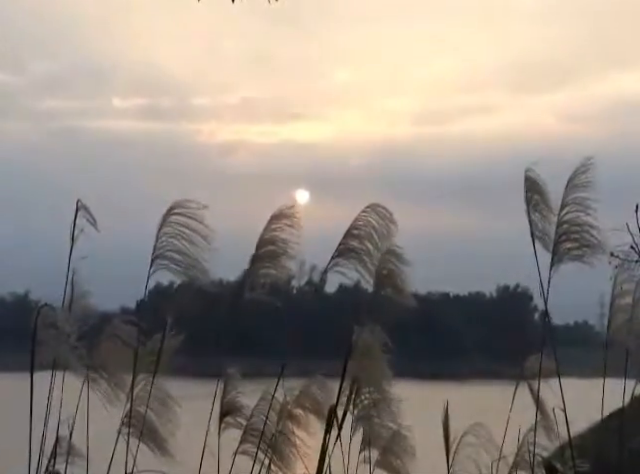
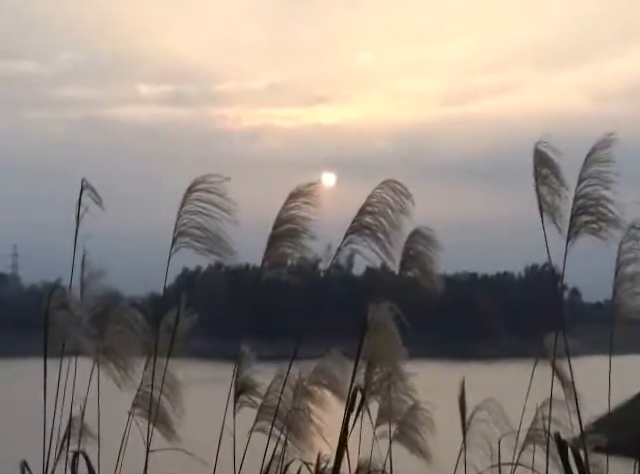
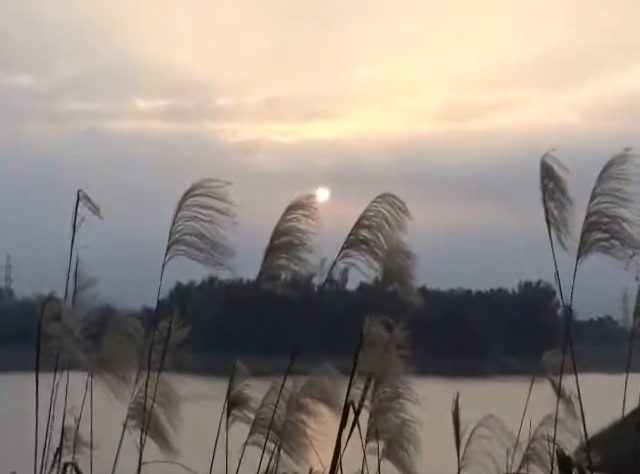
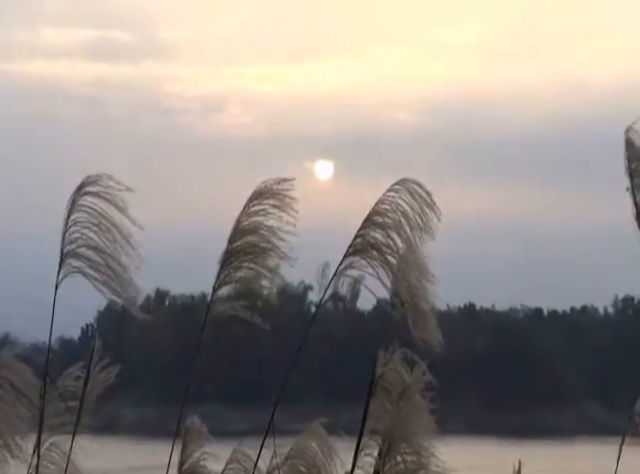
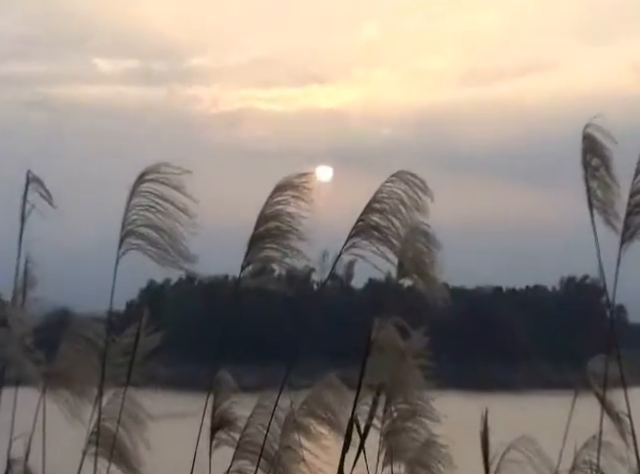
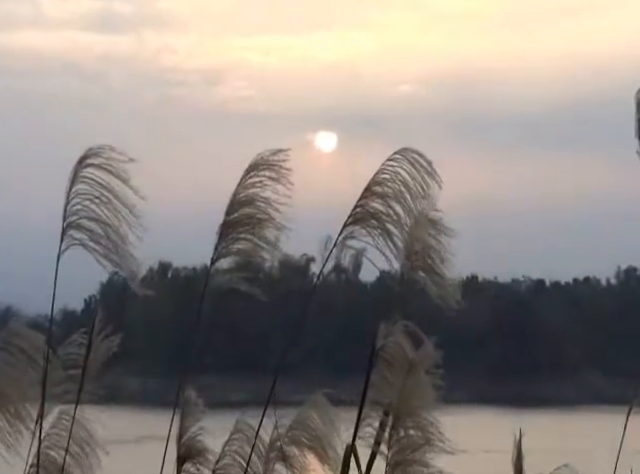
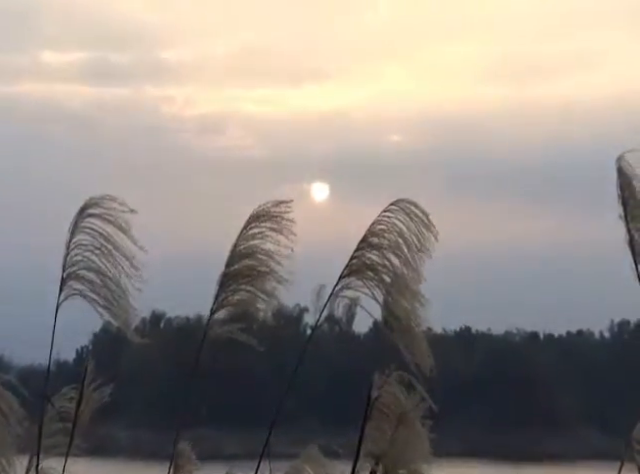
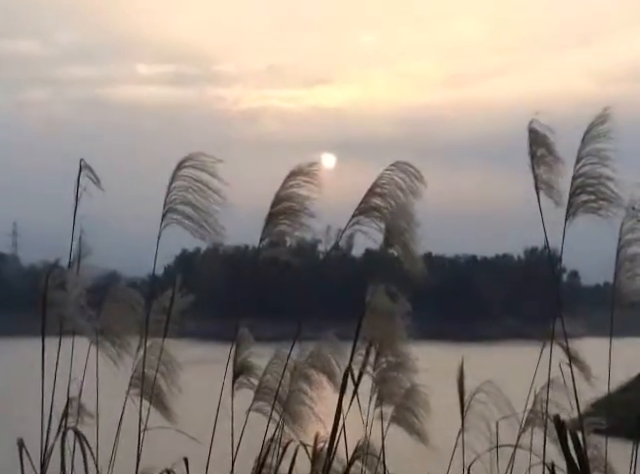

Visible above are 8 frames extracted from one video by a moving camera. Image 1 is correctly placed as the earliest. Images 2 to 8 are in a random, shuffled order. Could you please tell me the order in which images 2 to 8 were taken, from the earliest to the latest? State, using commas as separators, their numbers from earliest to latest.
2, 8, 3, 5, 6, 4, 7
